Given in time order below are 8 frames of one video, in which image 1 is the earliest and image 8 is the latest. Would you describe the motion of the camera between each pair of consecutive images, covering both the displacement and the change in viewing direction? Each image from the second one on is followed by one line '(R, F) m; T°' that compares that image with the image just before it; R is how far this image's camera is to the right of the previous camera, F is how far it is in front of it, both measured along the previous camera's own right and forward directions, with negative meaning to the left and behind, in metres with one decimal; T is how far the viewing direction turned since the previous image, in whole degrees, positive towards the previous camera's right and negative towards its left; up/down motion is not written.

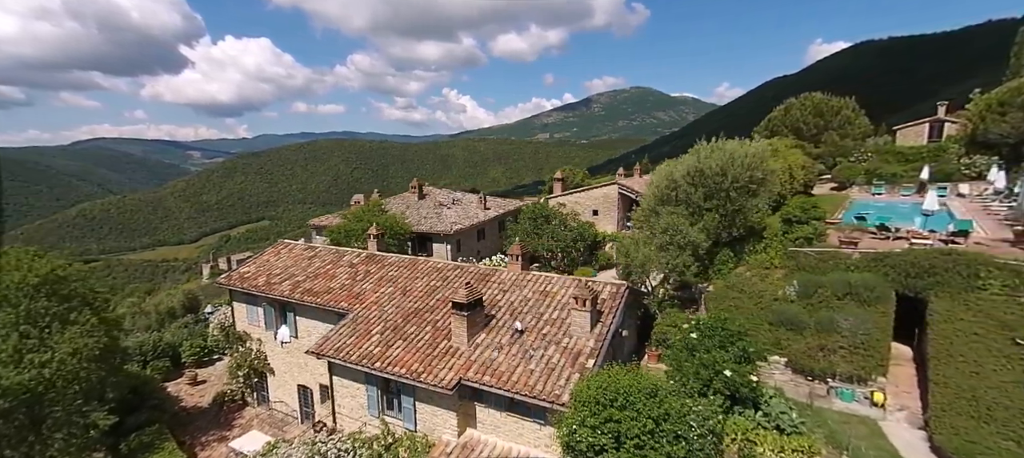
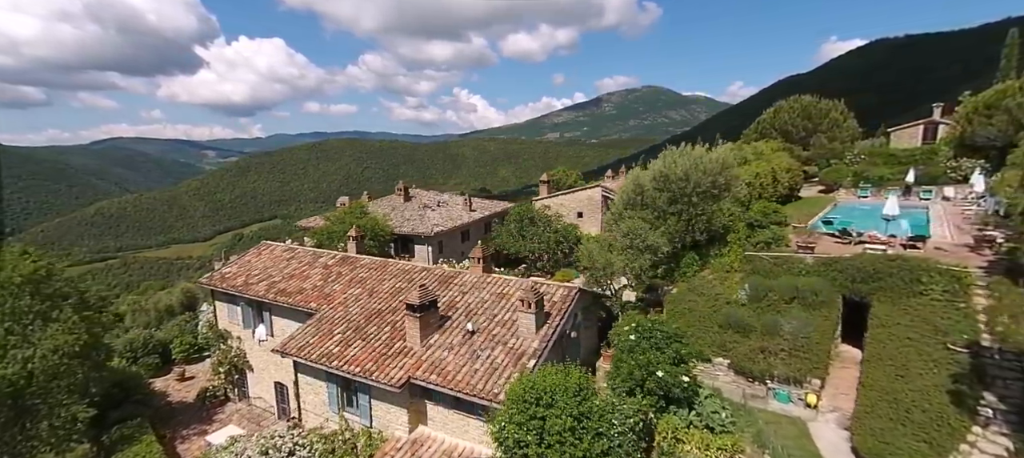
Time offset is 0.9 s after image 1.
(+1.6, -0.5) m; -1°
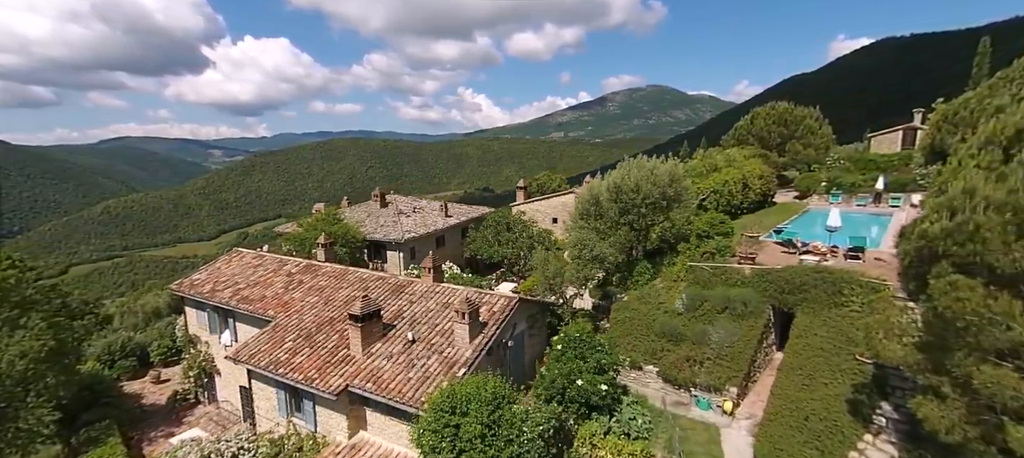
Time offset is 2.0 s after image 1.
(+1.9, -0.6) m; 0°
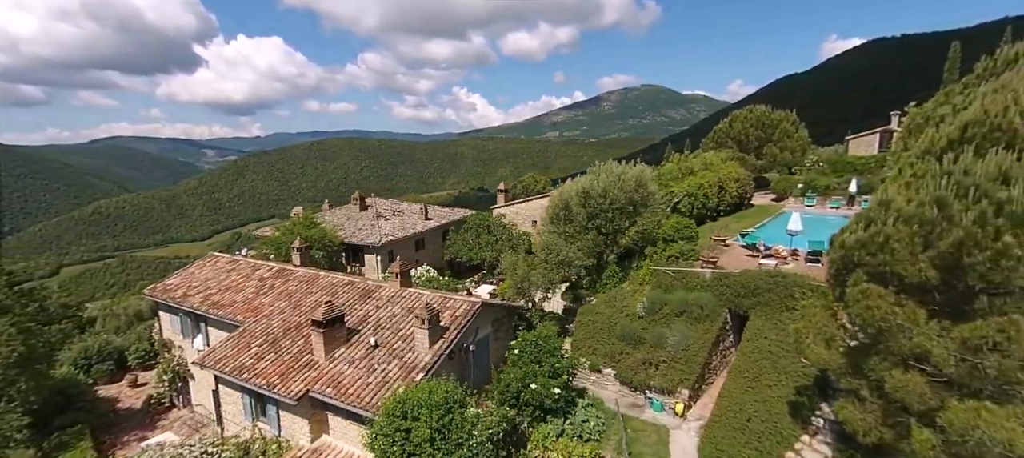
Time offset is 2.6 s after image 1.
(+1.0, -0.3) m; +1°
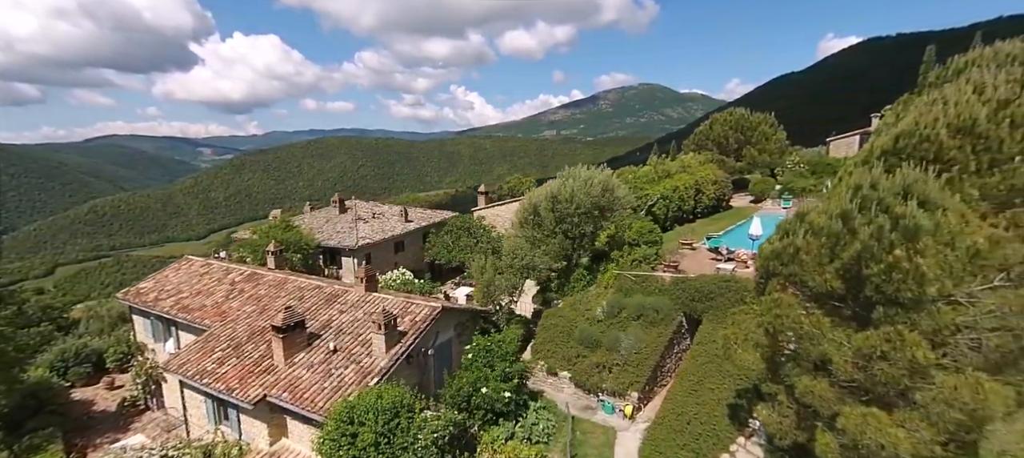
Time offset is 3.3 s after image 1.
(+1.2, -0.3) m; 0°
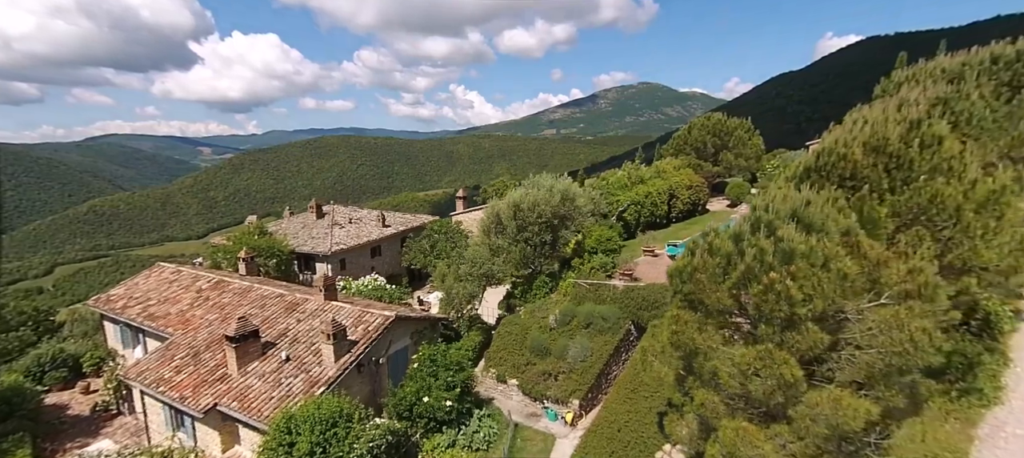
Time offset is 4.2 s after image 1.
(+1.6, -0.4) m; 0°
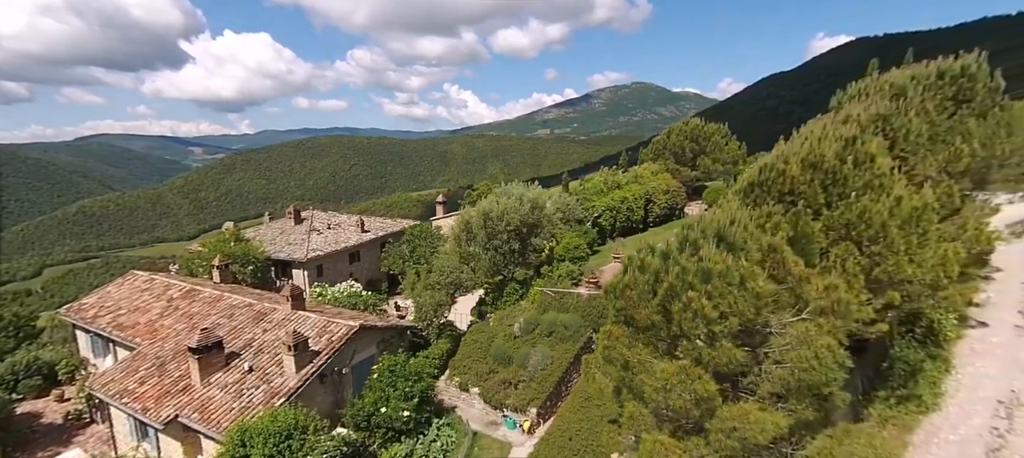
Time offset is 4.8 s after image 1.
(+1.0, -0.3) m; +1°
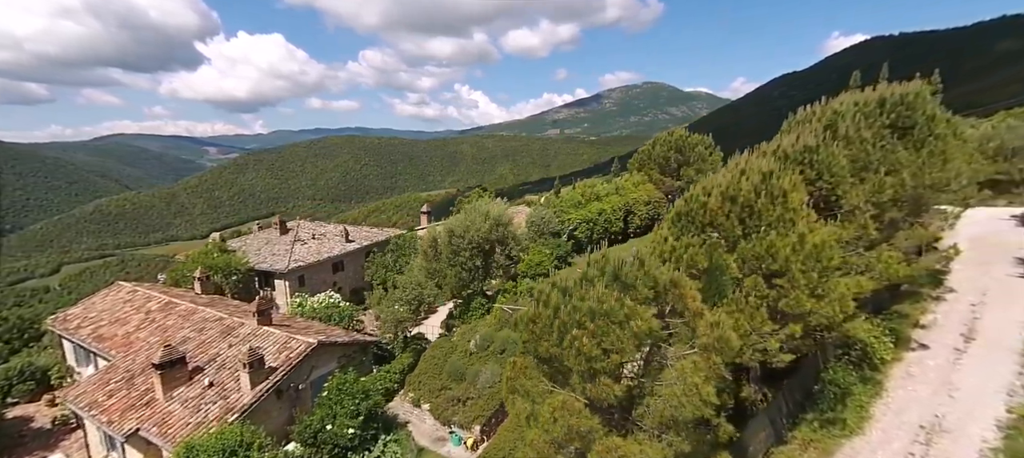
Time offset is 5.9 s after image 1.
(+1.9, -0.5) m; -1°
